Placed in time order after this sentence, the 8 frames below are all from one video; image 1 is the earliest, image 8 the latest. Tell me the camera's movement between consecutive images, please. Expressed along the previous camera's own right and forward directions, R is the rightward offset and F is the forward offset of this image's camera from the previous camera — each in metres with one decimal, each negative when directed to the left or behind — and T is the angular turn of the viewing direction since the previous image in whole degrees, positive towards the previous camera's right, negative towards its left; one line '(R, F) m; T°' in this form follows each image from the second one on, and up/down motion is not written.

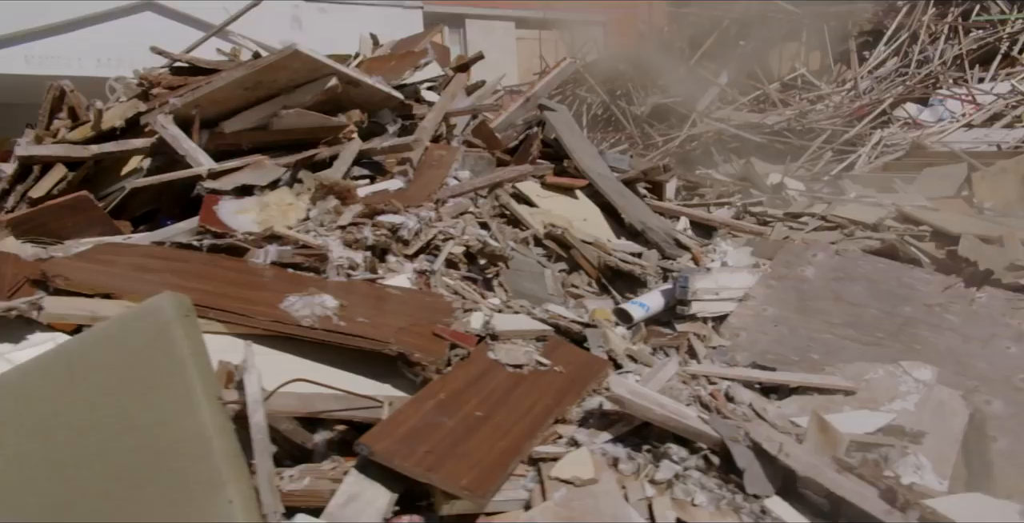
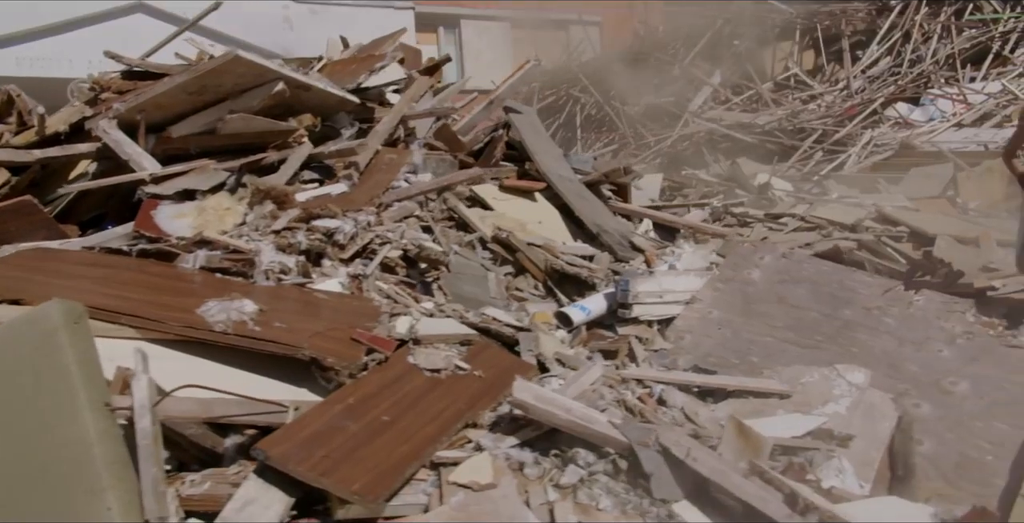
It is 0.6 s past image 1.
(+0.3, 0.0) m; 0°
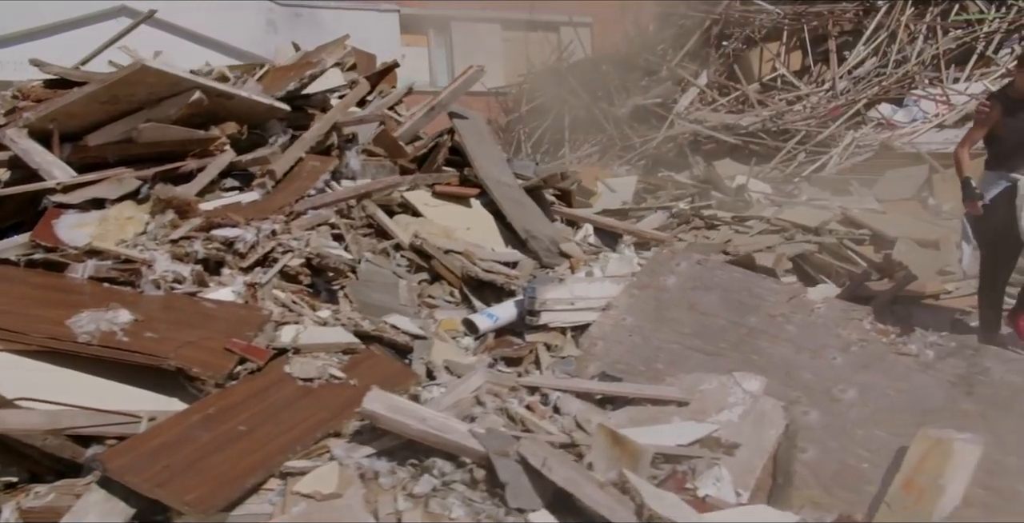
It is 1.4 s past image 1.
(+0.5, 0.0) m; 0°
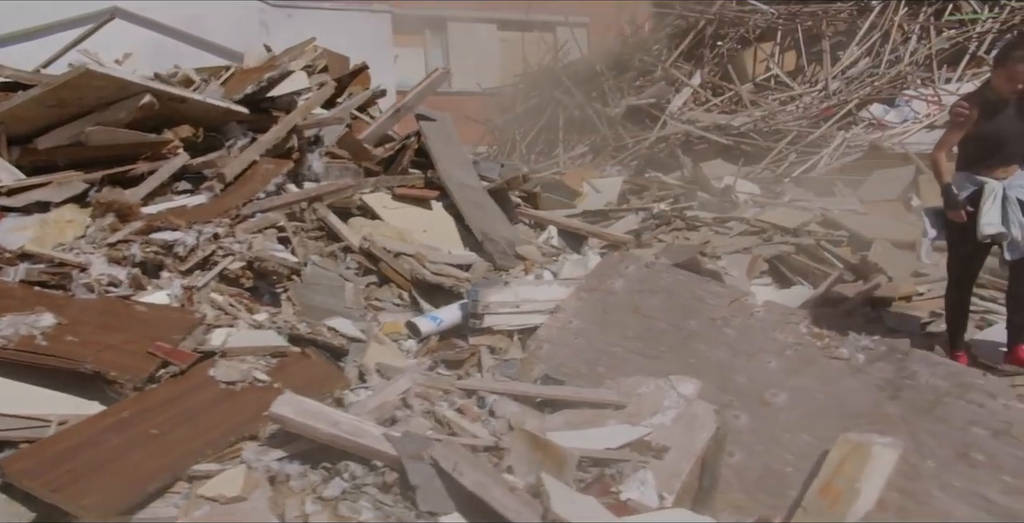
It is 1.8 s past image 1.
(+0.3, 0.0) m; 0°
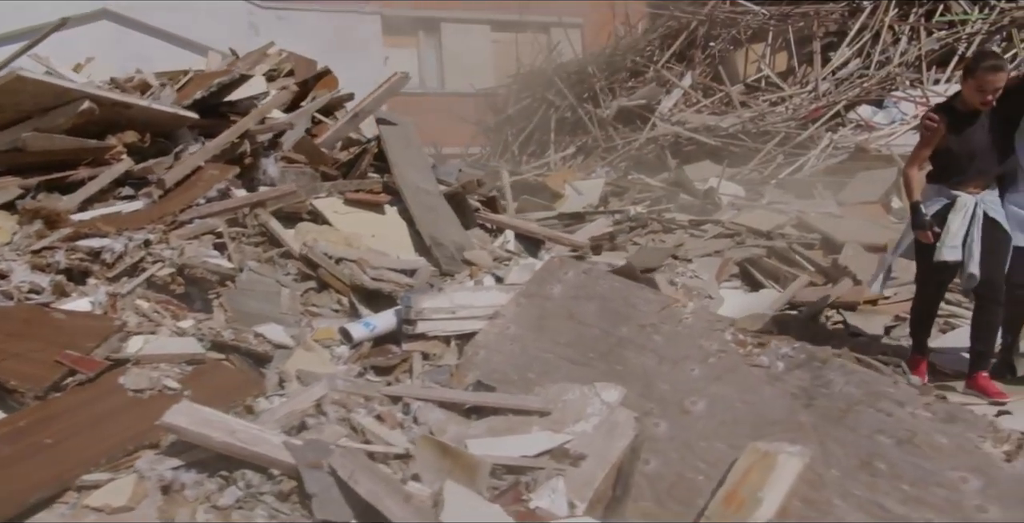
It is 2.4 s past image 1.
(+0.4, 0.0) m; 0°
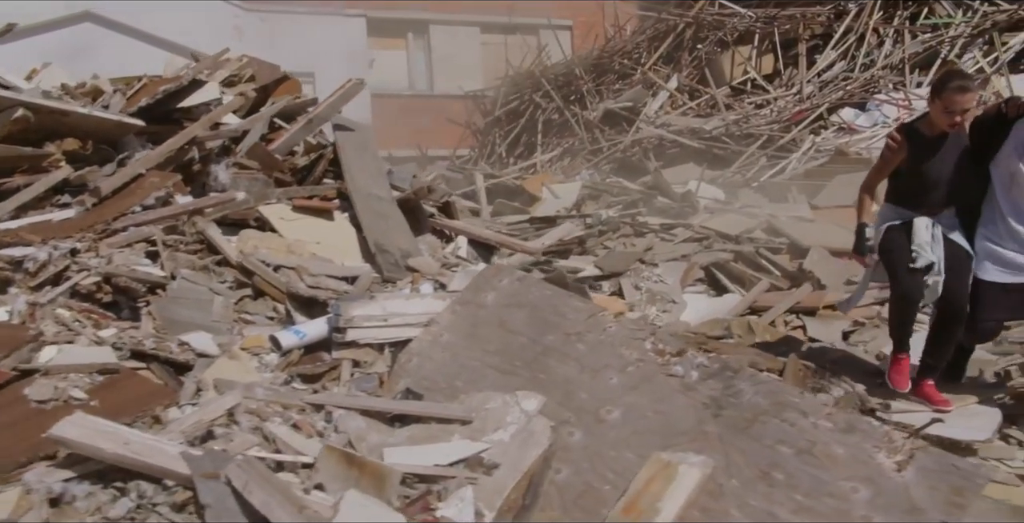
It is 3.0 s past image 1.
(+0.4, 0.0) m; 0°
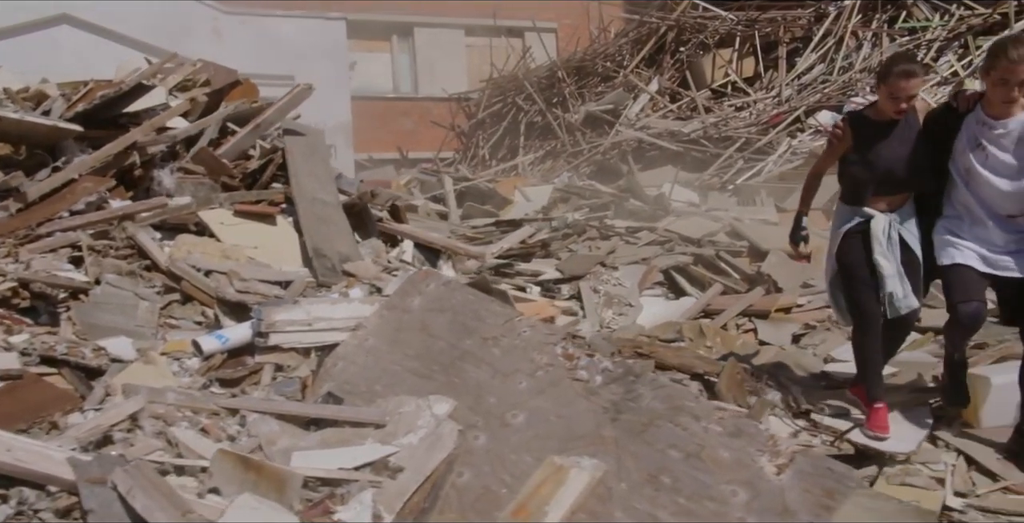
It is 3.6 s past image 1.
(+0.4, 0.0) m; 0°
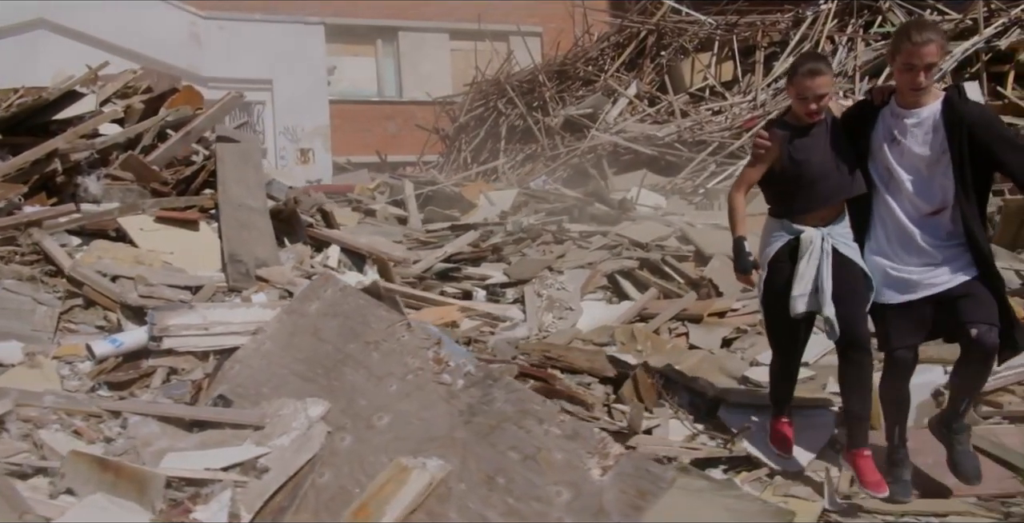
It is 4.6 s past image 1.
(+0.6, -0.1) m; 0°
